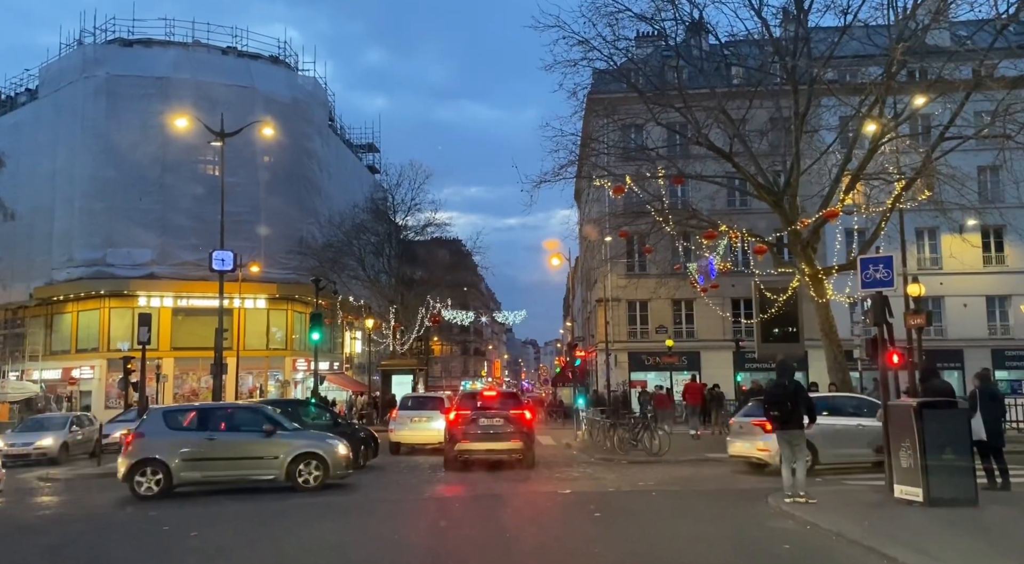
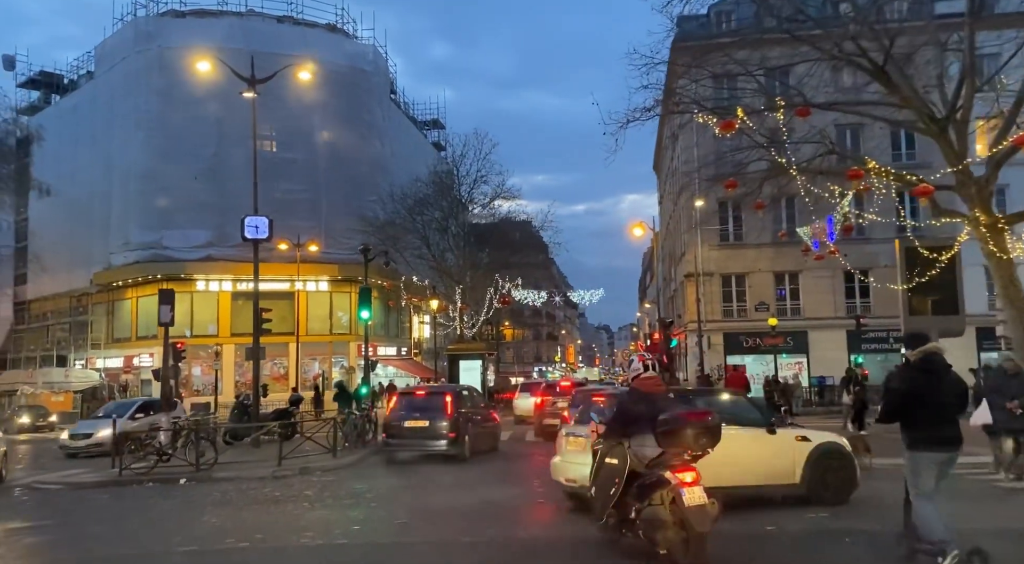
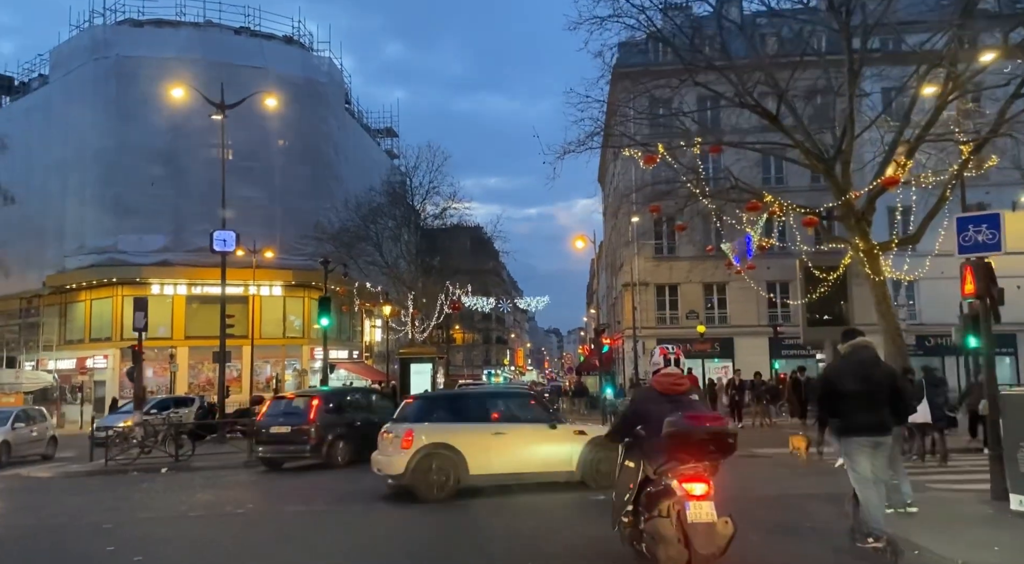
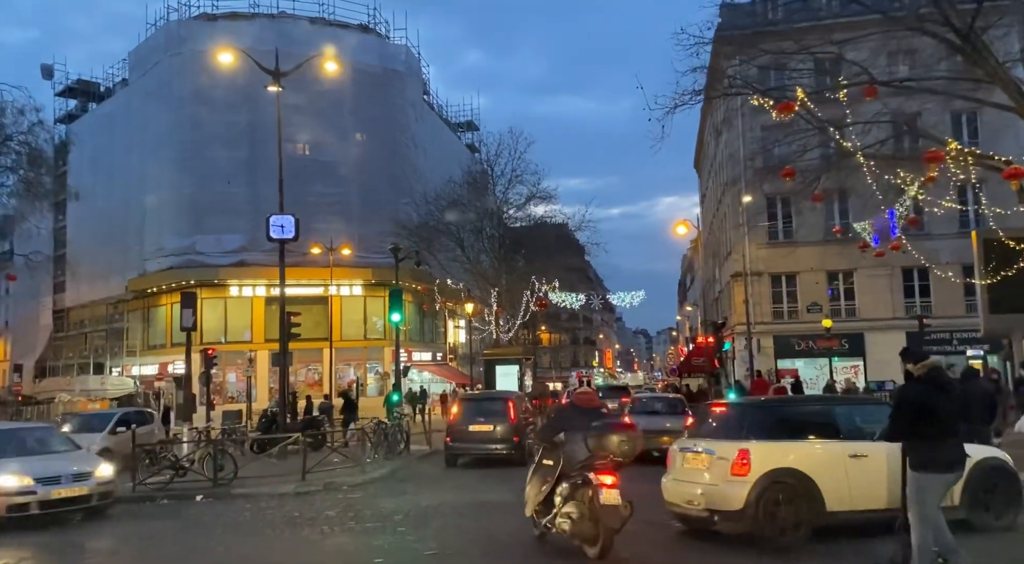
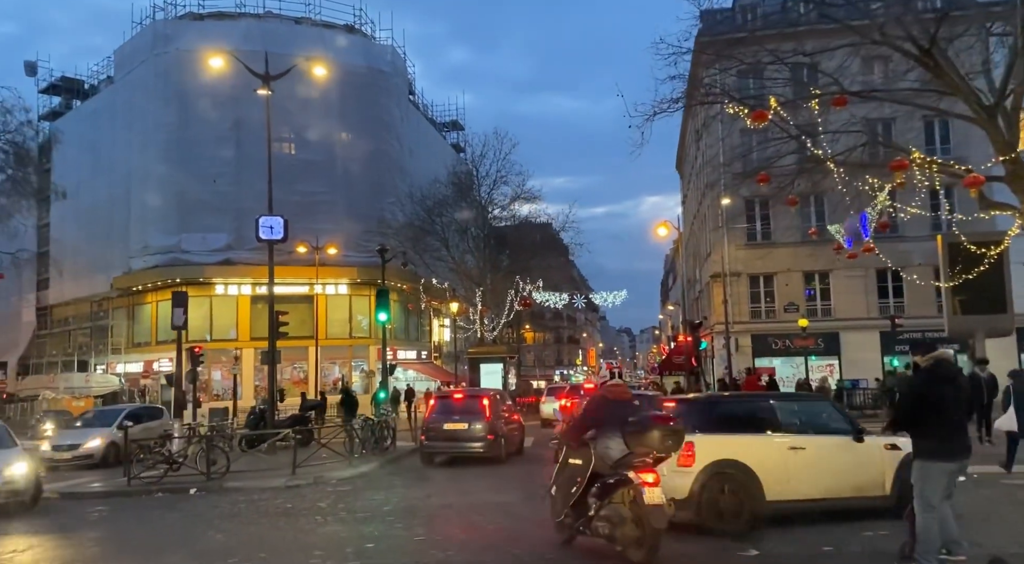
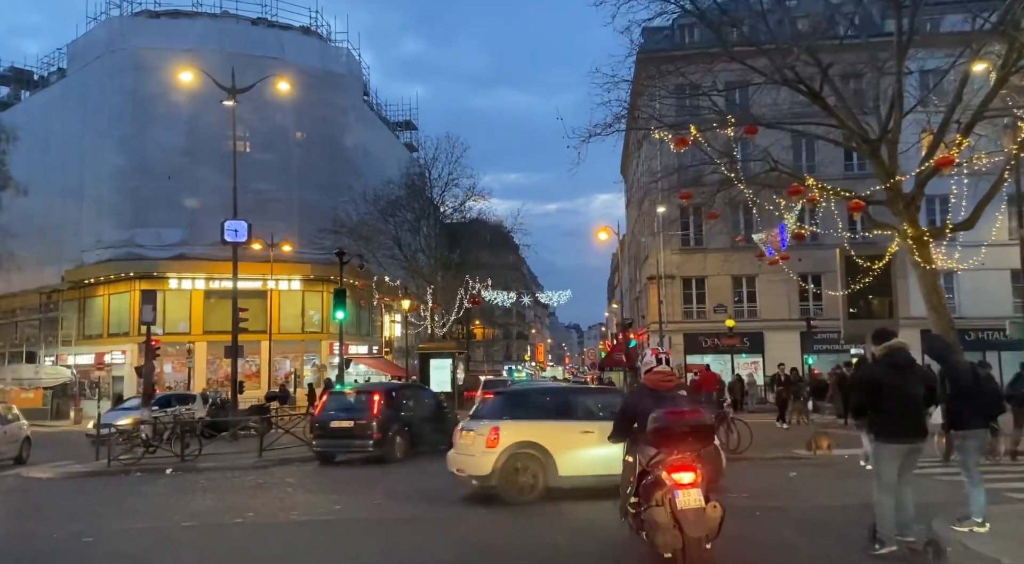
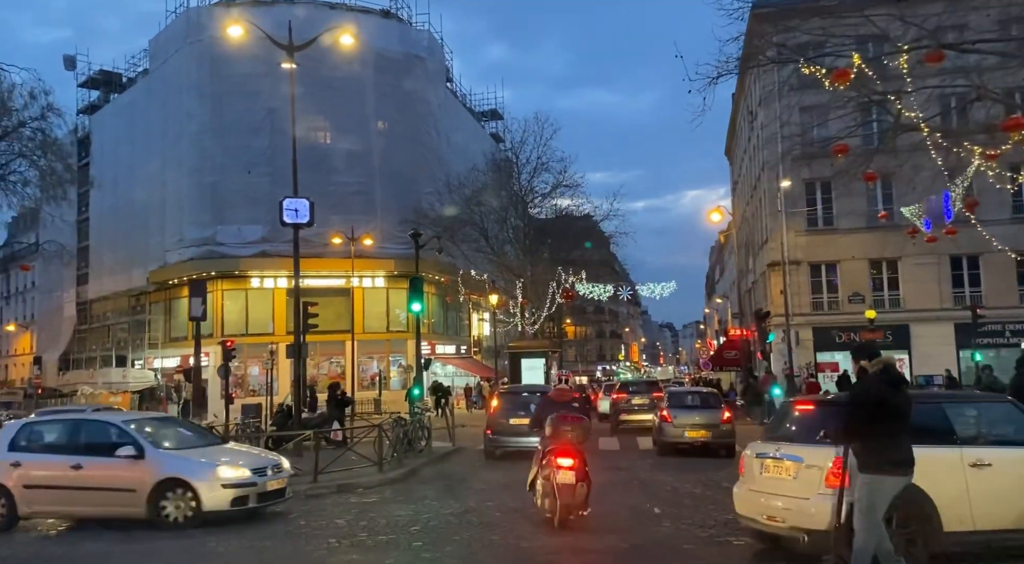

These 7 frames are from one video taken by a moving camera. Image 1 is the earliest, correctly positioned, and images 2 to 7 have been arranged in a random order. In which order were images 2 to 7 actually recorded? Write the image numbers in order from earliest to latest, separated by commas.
3, 6, 2, 5, 4, 7
